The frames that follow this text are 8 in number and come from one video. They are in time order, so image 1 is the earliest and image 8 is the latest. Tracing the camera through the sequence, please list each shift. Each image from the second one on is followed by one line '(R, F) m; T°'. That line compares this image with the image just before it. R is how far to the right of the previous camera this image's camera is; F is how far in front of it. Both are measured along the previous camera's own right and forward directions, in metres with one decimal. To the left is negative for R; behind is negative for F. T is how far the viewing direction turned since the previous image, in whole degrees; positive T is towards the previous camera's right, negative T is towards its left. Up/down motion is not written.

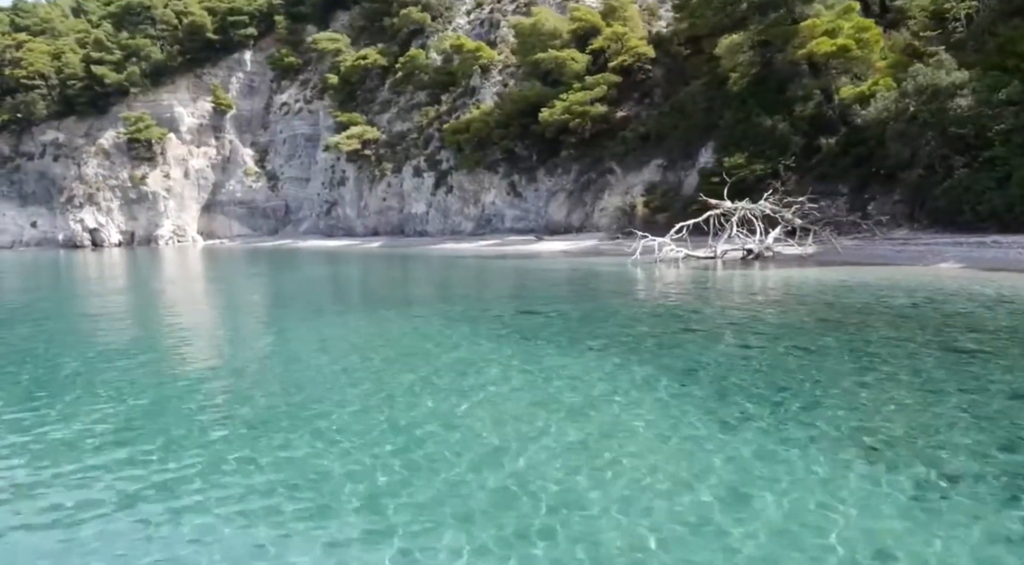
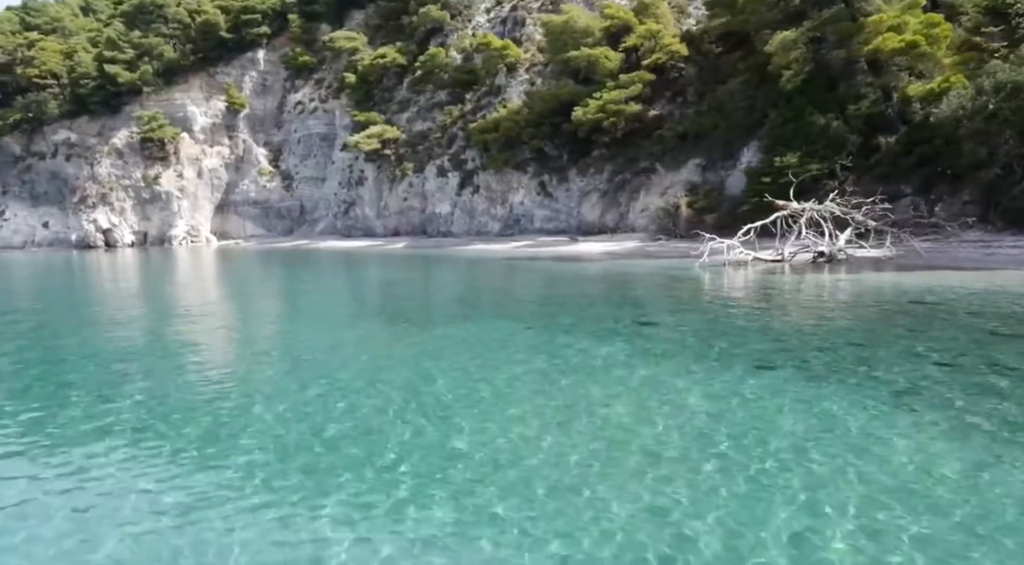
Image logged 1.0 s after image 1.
(-1.2, +0.5) m; 0°
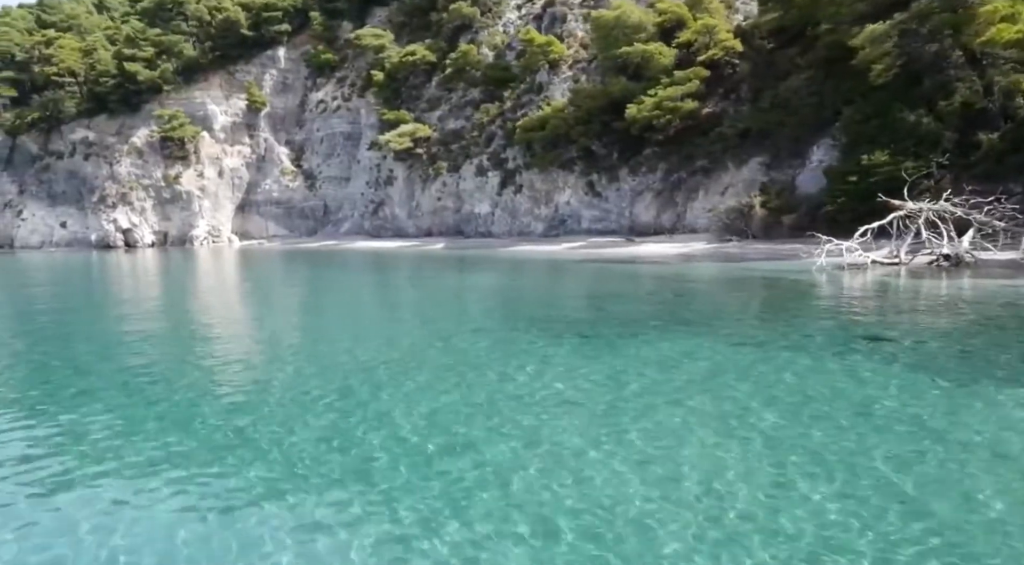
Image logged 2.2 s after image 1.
(-1.9, +0.8) m; 0°
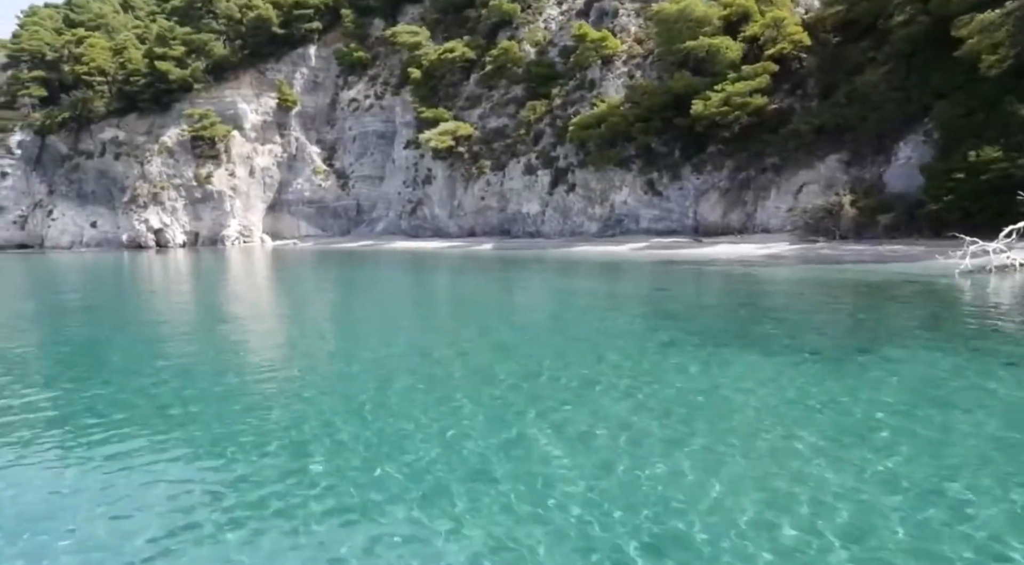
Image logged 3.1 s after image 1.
(-1.9, +0.8) m; -1°
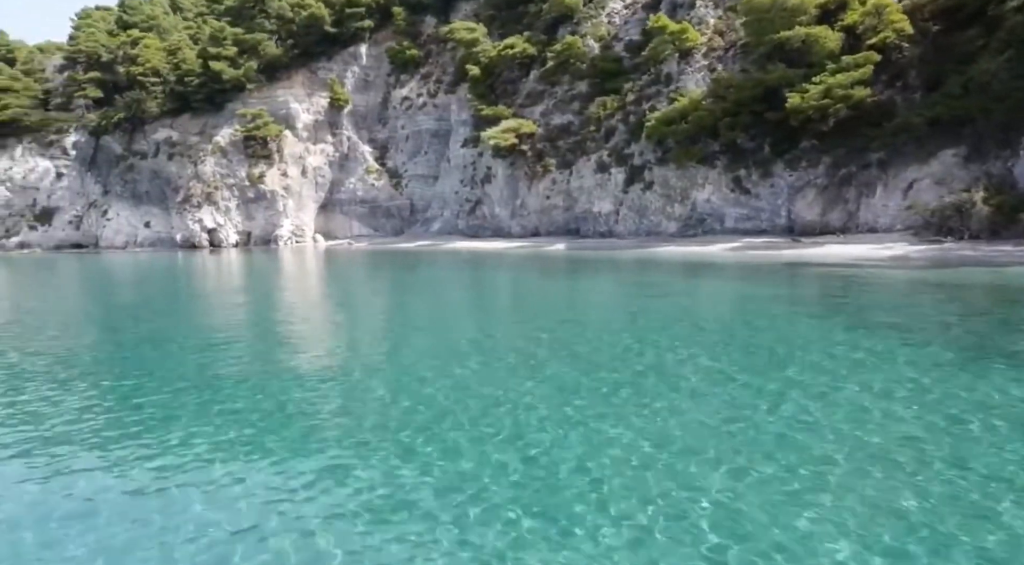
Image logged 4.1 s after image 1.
(-1.9, +1.0) m; -2°
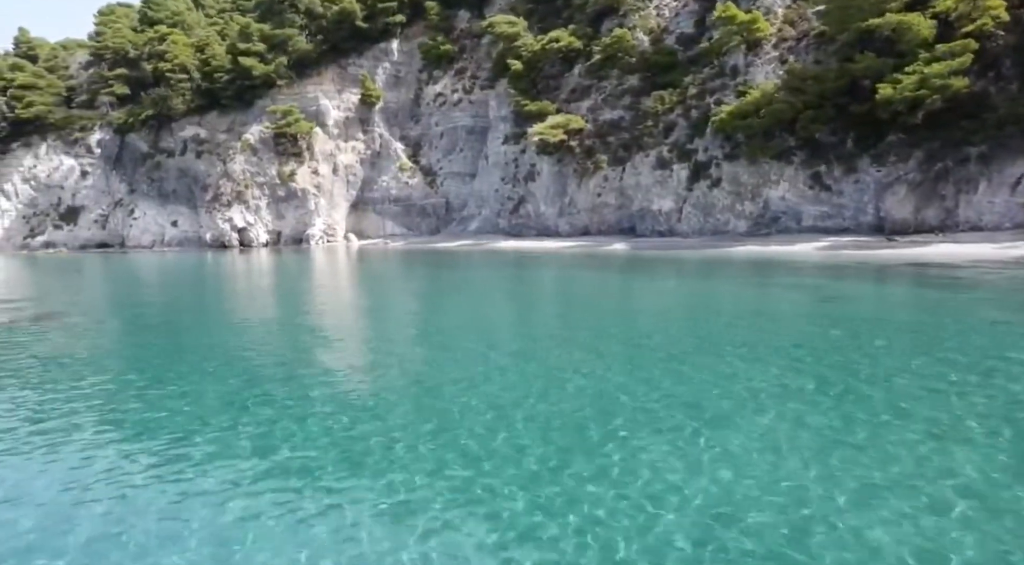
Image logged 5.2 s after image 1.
(-2.3, +1.2) m; 0°
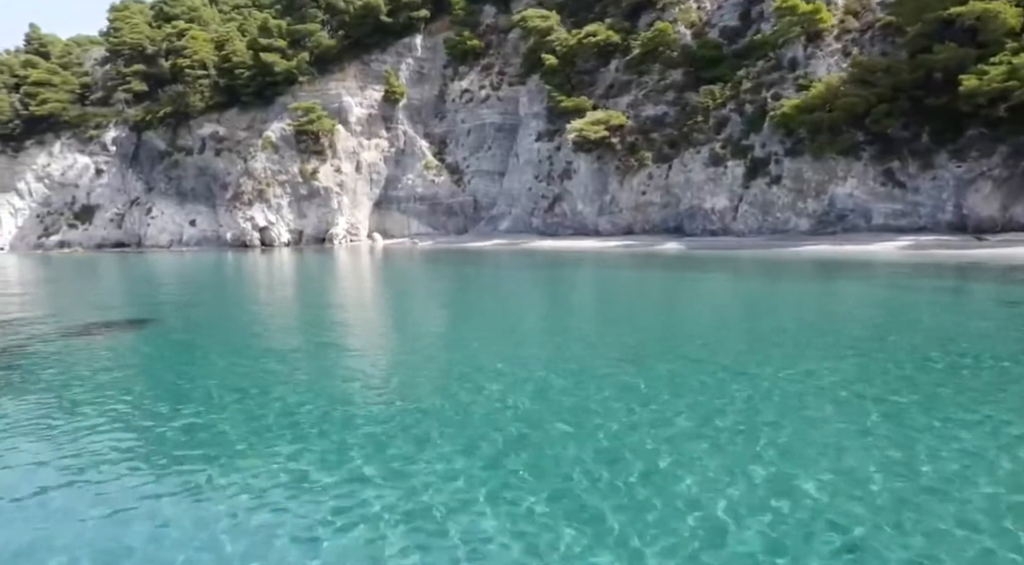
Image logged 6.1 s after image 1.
(-2.1, +1.1) m; 0°
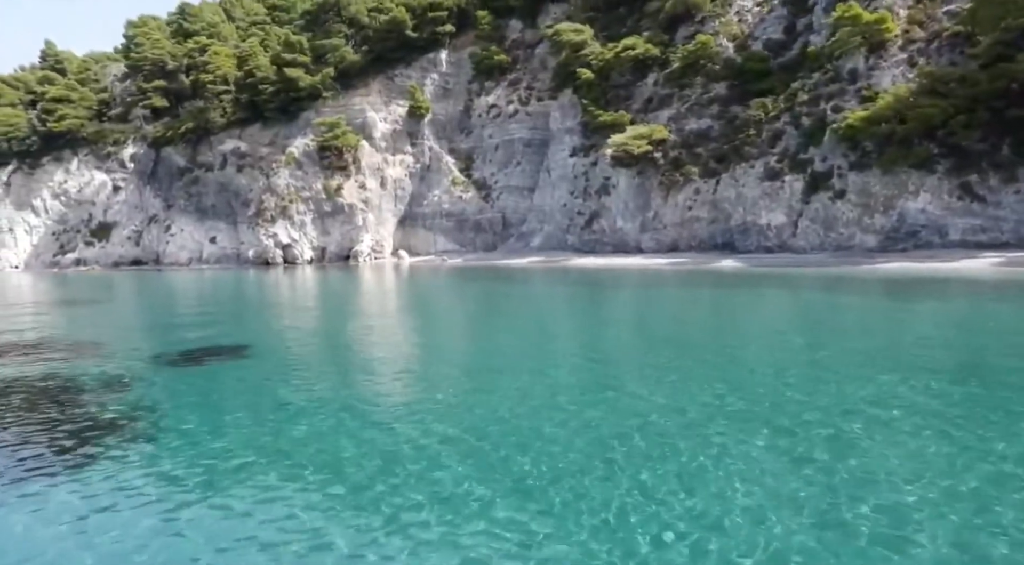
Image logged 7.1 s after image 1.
(-2.0, +1.2) m; 0°
